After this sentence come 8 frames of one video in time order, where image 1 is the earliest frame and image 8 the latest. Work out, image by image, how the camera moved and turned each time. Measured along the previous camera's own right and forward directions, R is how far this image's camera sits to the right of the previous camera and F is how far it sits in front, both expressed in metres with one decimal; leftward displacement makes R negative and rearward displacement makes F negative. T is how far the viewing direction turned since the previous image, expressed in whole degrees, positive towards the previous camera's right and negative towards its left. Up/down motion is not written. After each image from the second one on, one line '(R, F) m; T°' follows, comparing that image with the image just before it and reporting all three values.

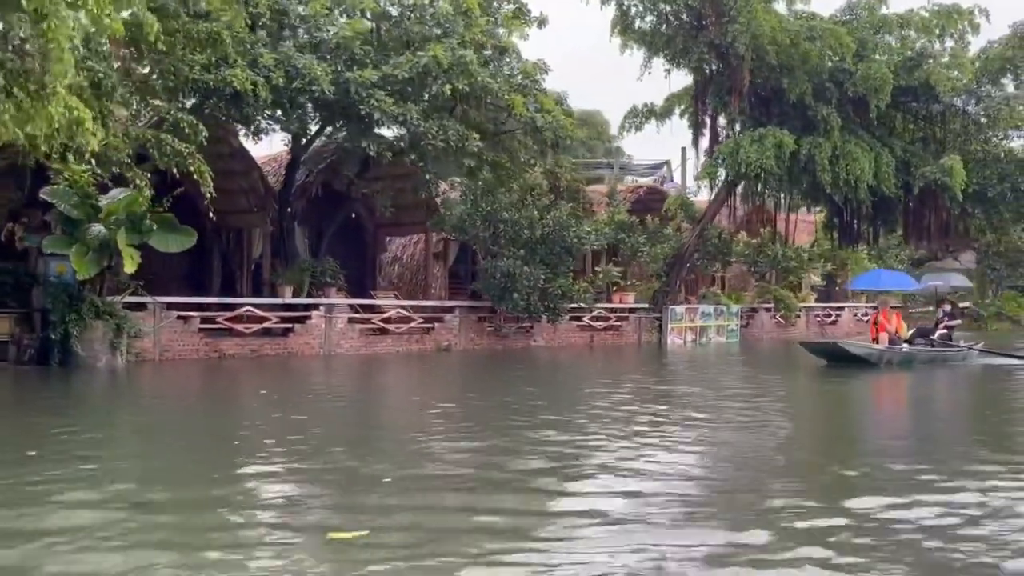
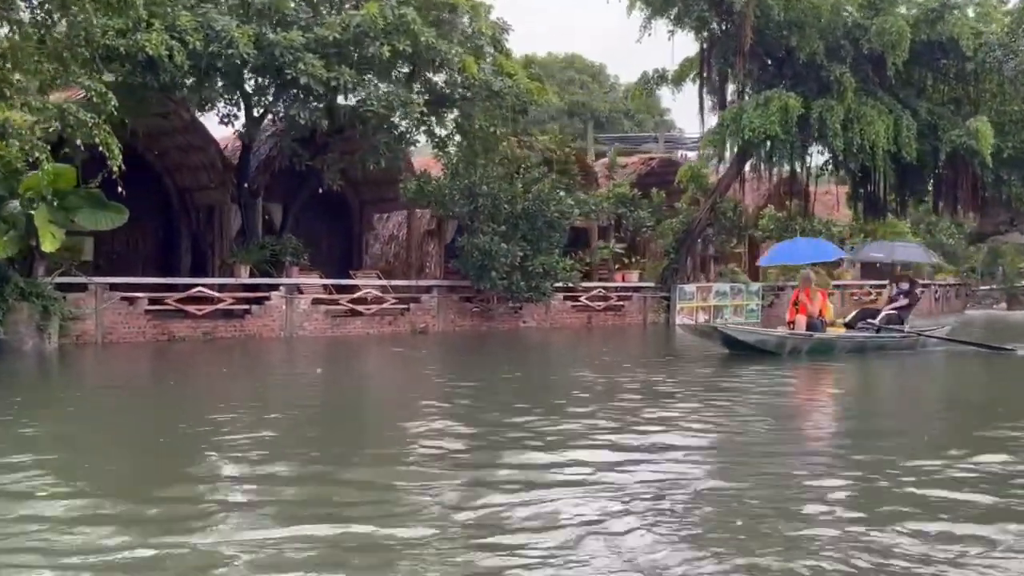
(+2.0, +1.3) m; -5°
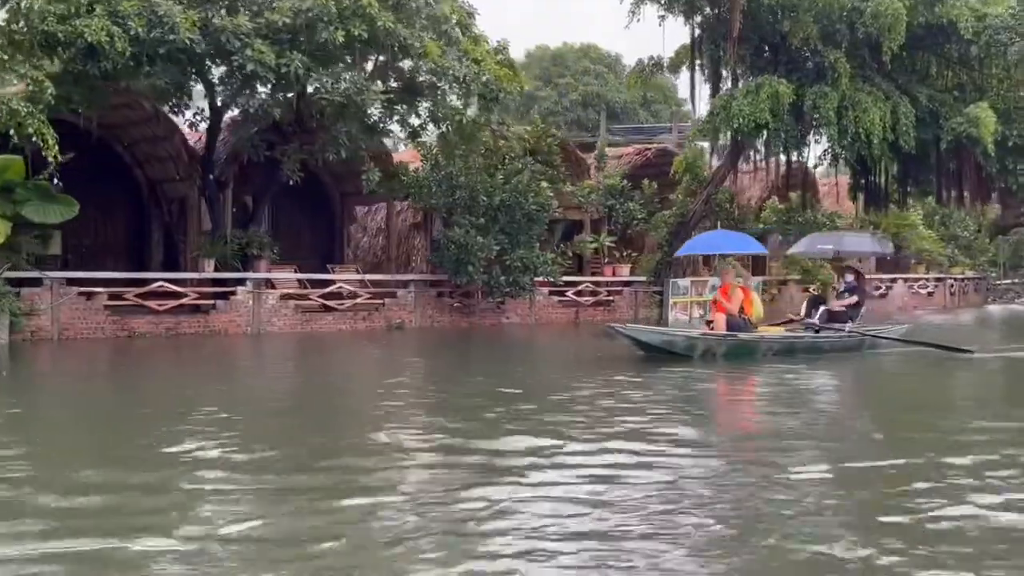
(+1.0, +0.6) m; -2°
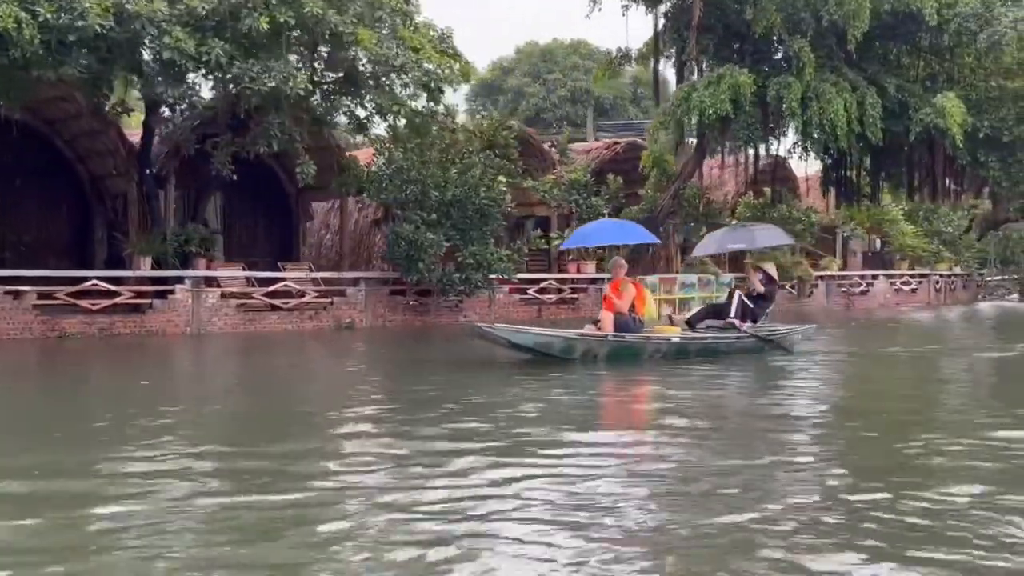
(+1.0, +0.6) m; 0°
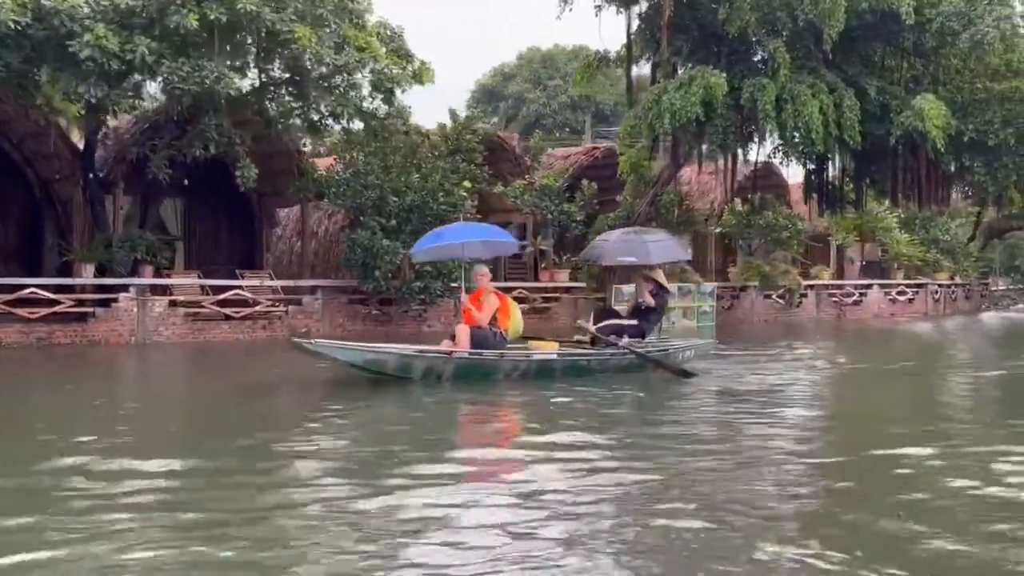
(+1.0, +0.7) m; -1°
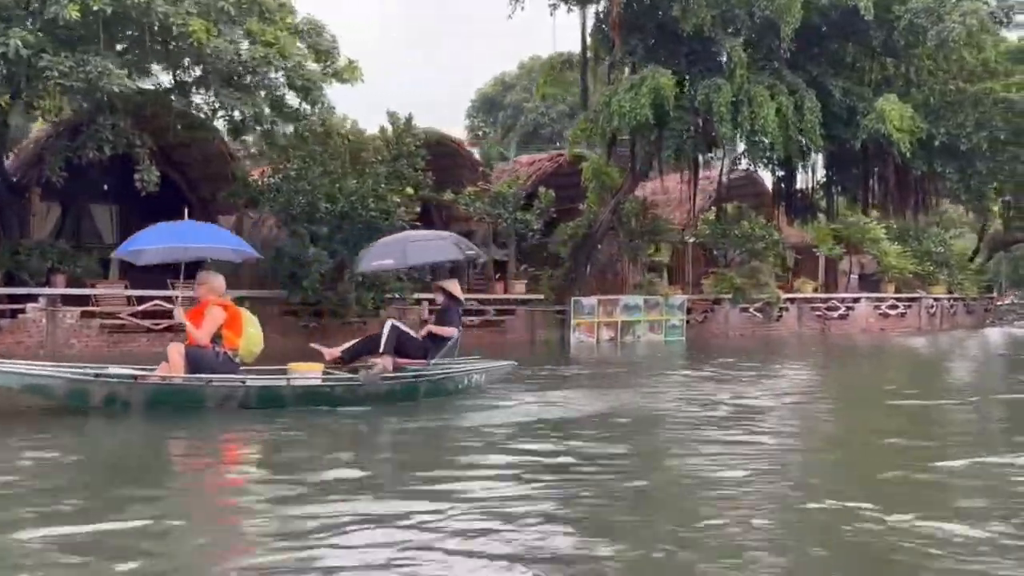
(+1.5, +1.0) m; -1°
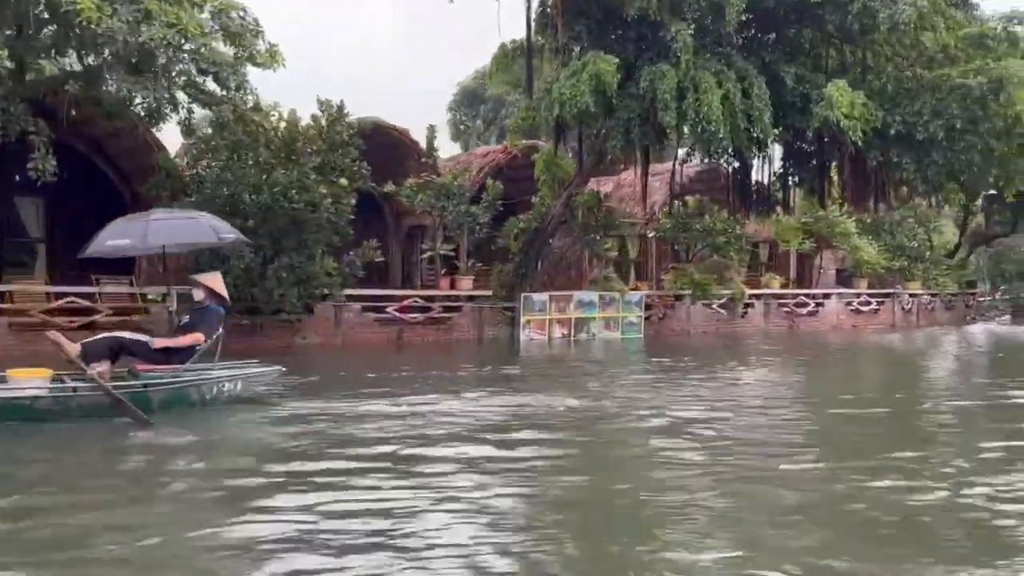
(+1.1, +0.8) m; 0°
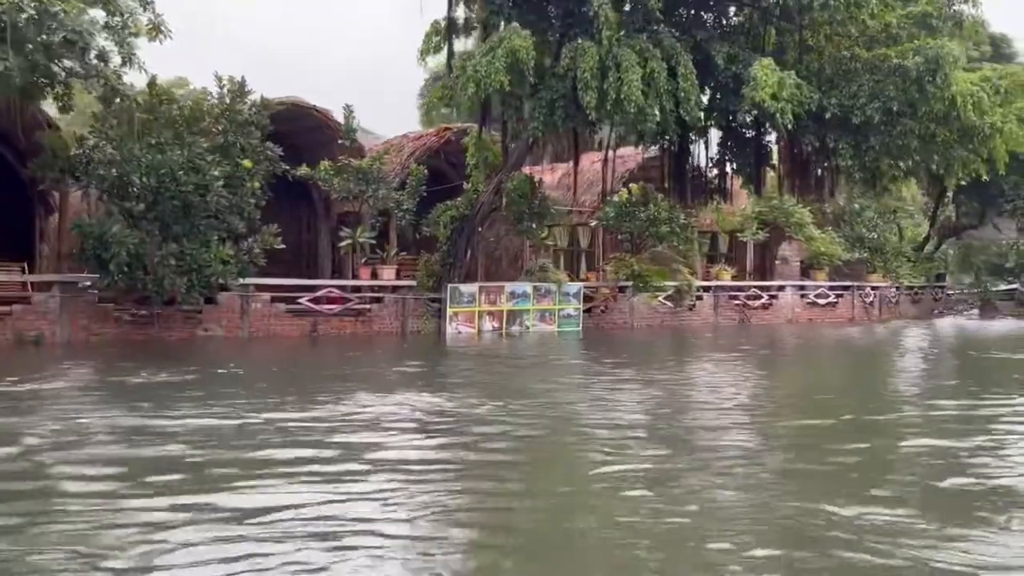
(+1.4, +1.0) m; +1°
